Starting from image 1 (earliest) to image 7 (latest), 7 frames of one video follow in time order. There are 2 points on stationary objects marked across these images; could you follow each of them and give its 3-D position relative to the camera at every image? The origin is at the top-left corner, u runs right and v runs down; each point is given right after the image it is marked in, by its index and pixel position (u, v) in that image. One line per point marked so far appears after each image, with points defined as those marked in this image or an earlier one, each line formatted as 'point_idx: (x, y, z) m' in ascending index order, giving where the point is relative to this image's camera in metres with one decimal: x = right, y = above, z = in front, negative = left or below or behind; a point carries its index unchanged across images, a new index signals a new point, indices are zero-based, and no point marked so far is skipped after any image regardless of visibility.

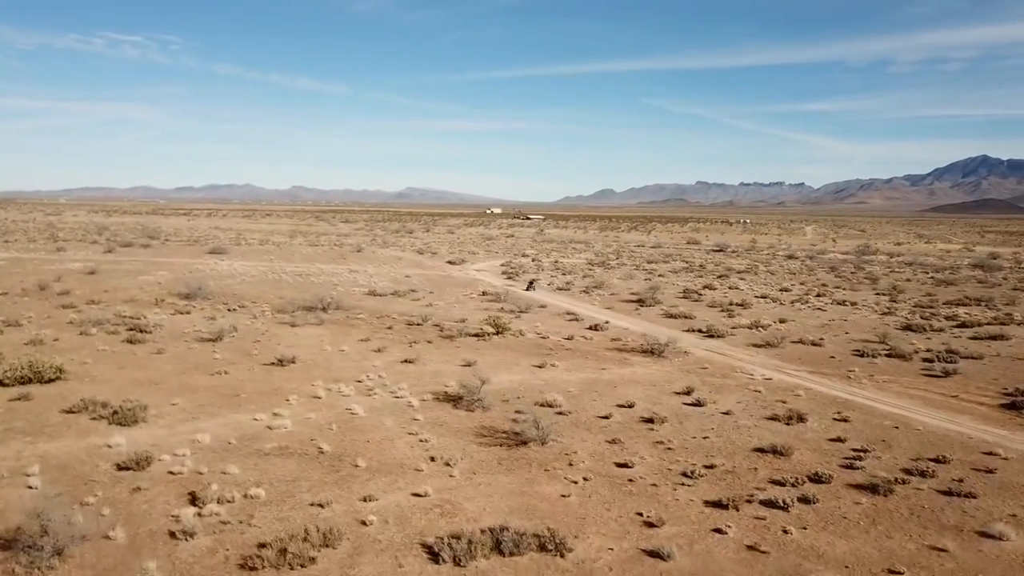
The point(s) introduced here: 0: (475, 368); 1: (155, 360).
0: (-0.9, -1.9, +18.2) m
1: (-8.5, -1.7, +18.5) m
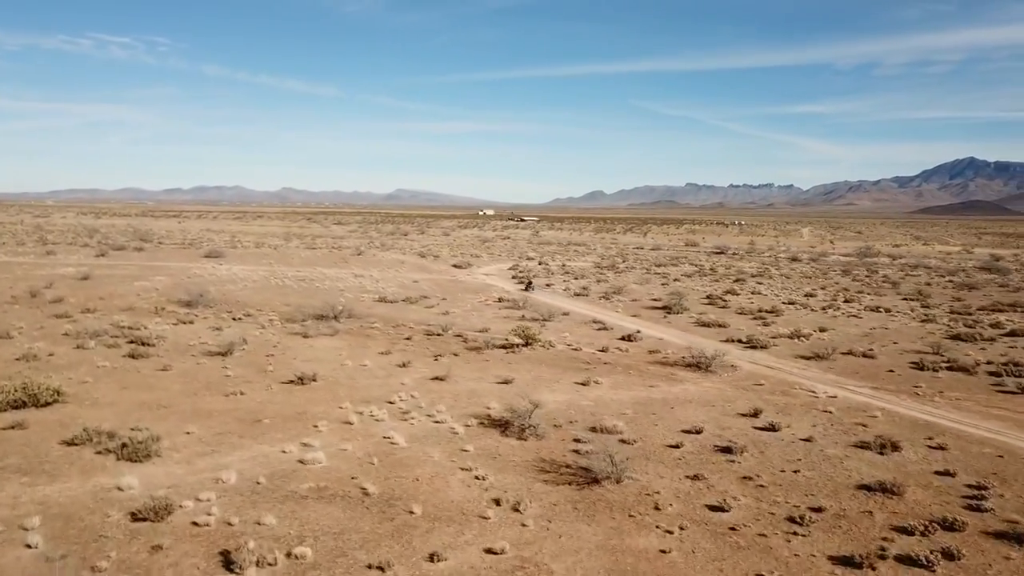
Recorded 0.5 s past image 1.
0: (0.0, -2.1, +16.7) m
1: (-7.6, -2.0, +16.8) m
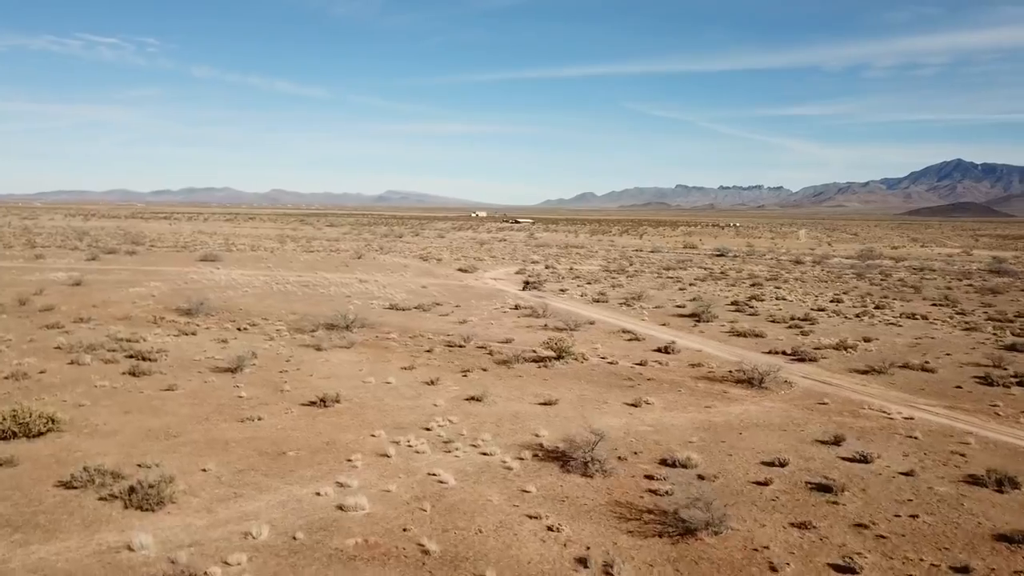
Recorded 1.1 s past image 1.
0: (+0.9, -2.3, +15.0) m
1: (-6.7, -2.2, +15.1) m
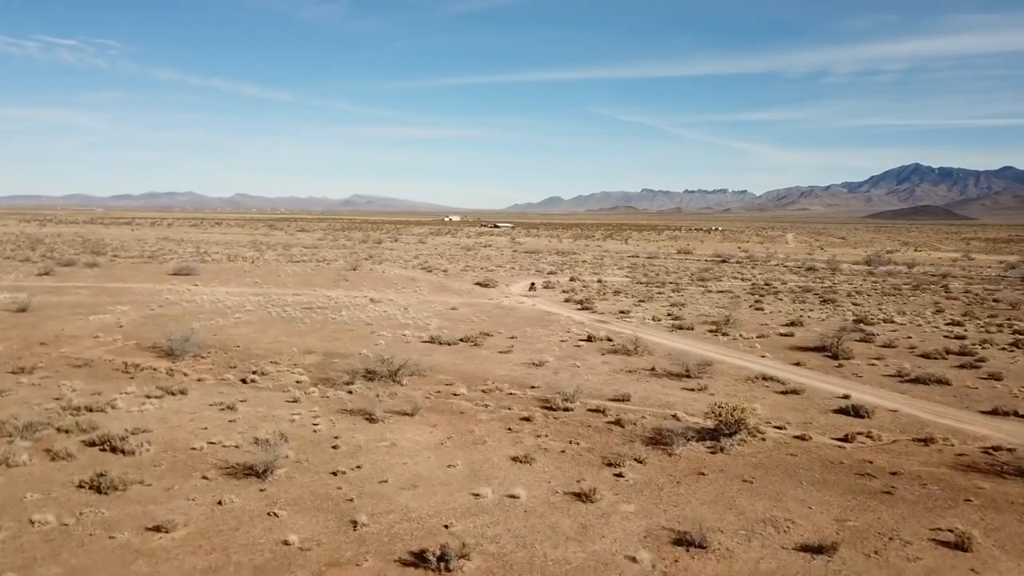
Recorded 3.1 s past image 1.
0: (+3.8, -3.1, +8.7) m
1: (-3.8, -3.0, +8.5) m
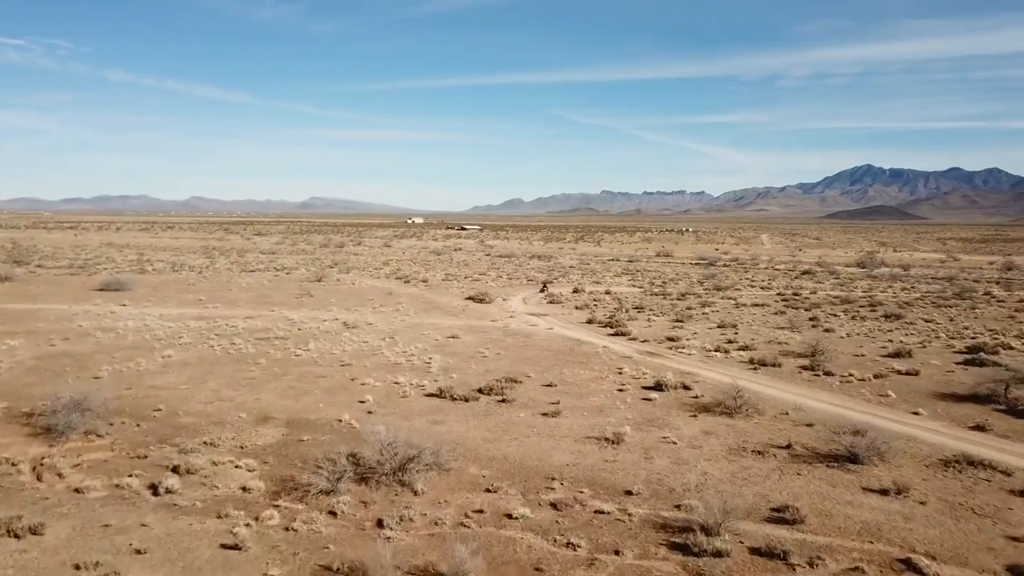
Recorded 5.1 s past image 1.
0: (+5.4, -3.6, +2.0) m
1: (-2.2, -3.6, +1.5) m
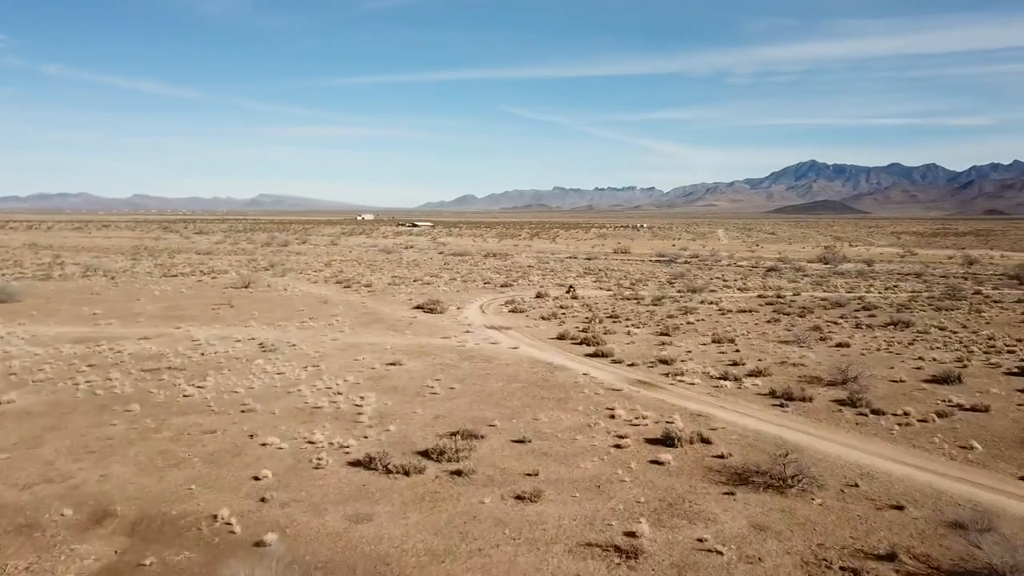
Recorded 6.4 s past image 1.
0: (+5.7, -4.0, -2.4) m
1: (-1.9, -4.1, -3.4) m
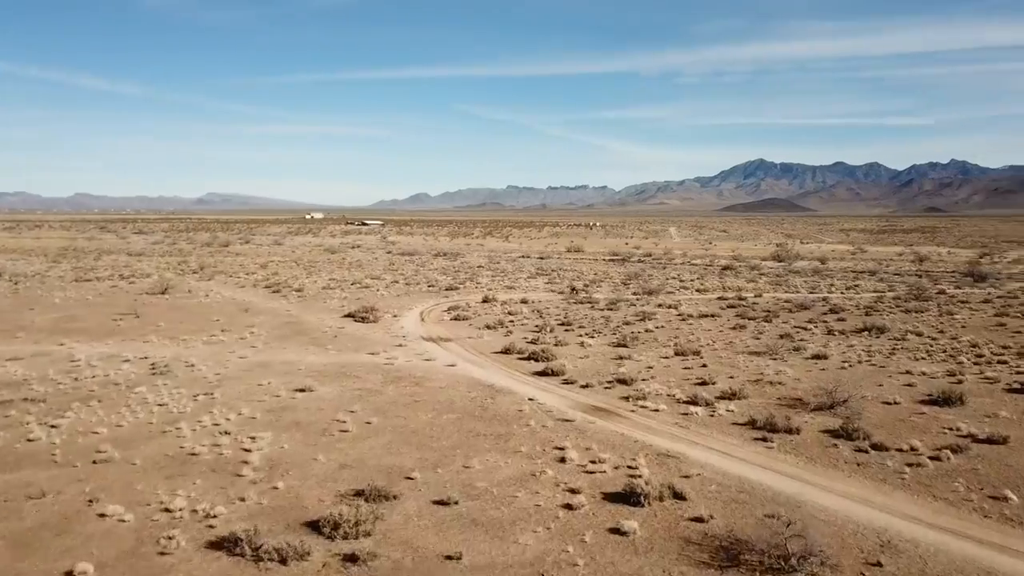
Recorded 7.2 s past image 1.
0: (+5.6, -4.2, -4.9) m
1: (-1.9, -4.3, -6.4) m
